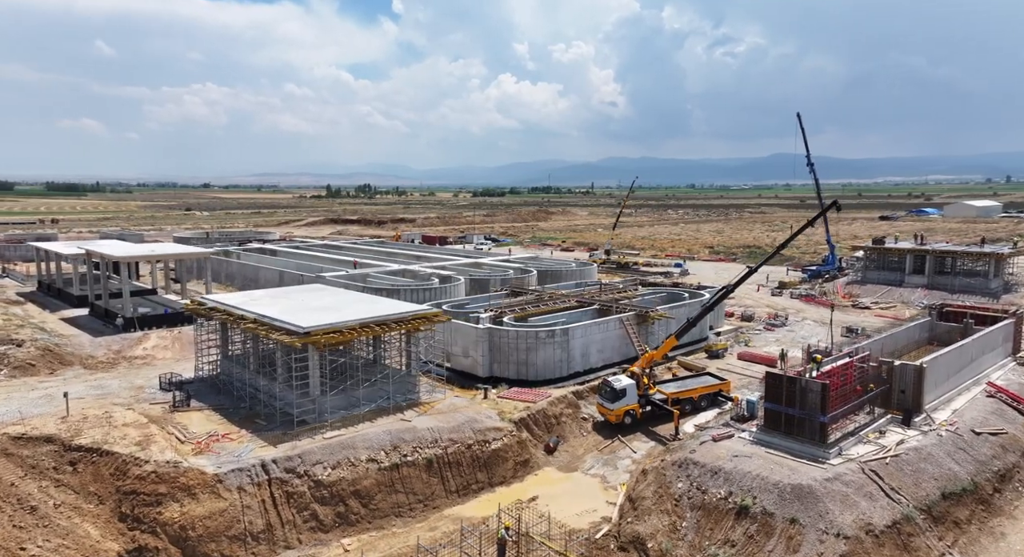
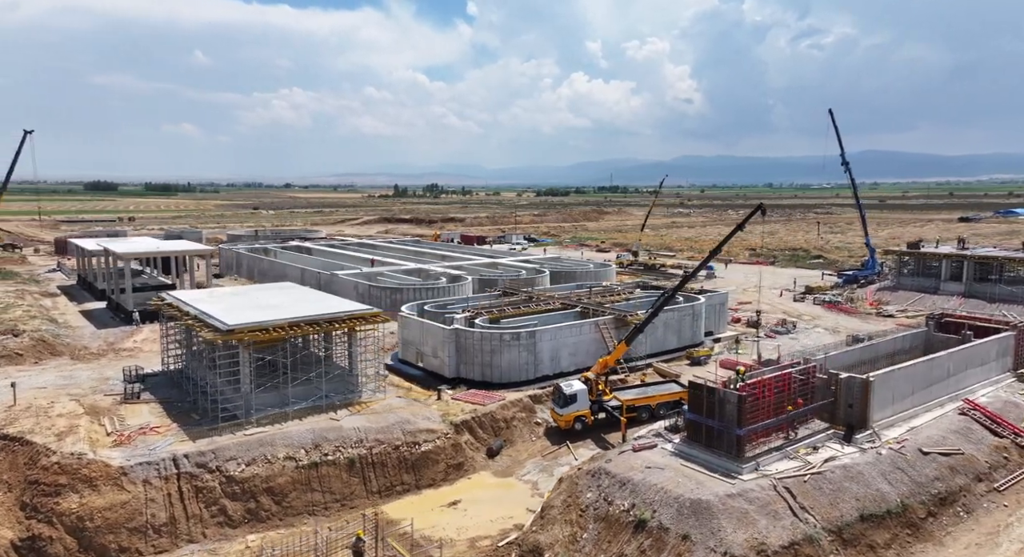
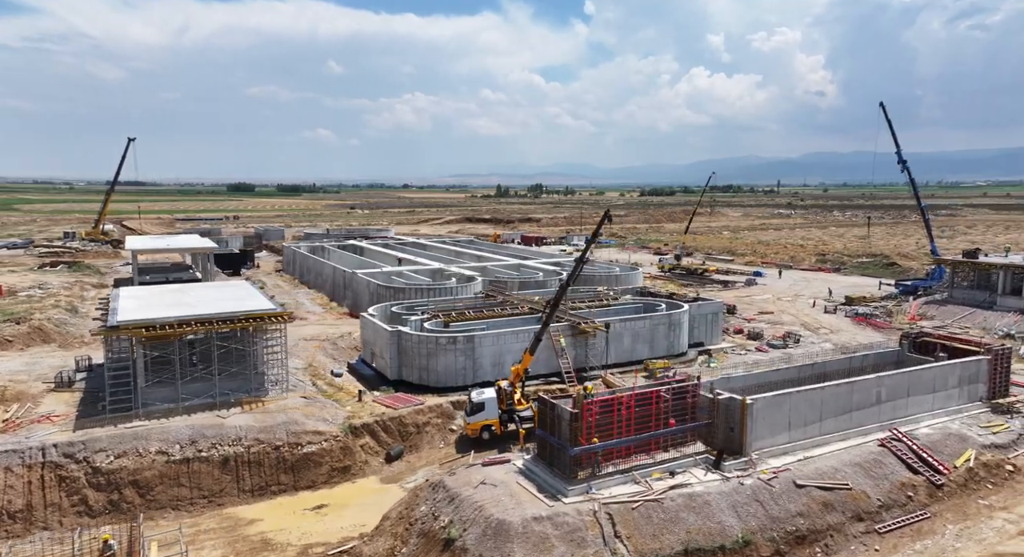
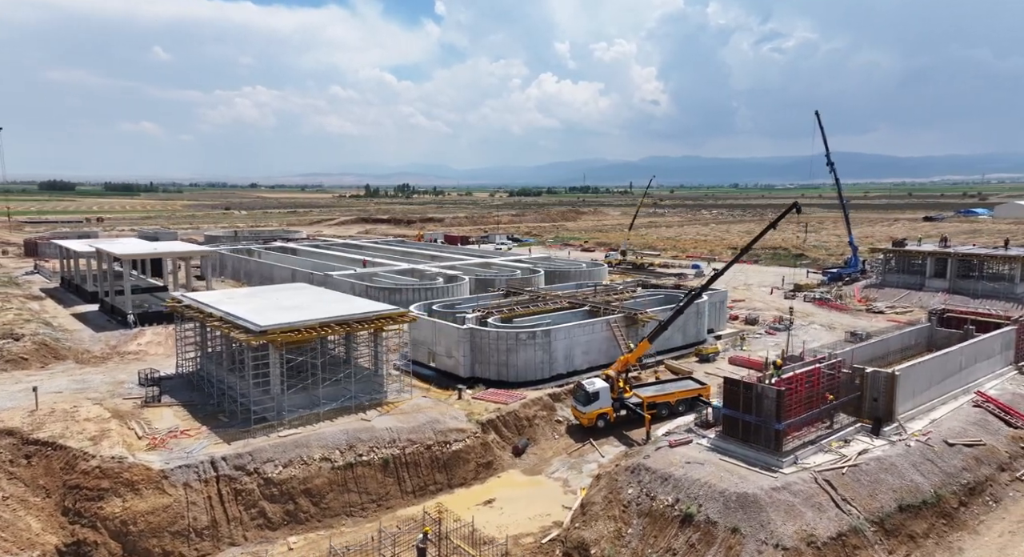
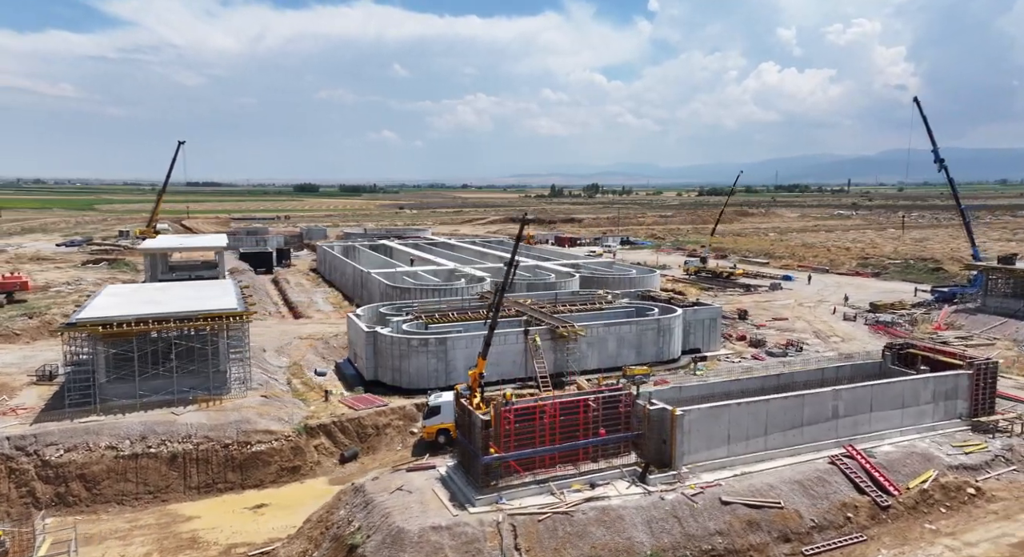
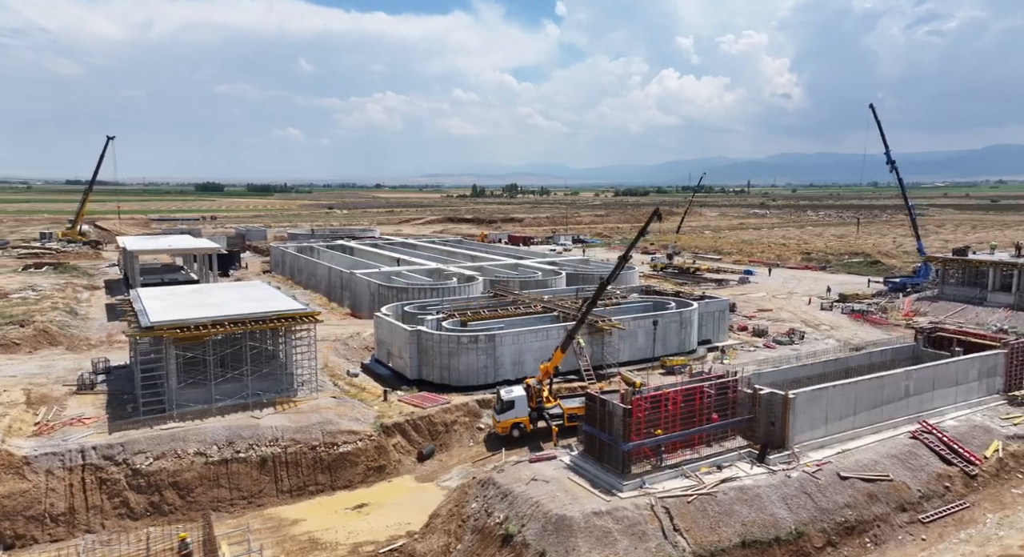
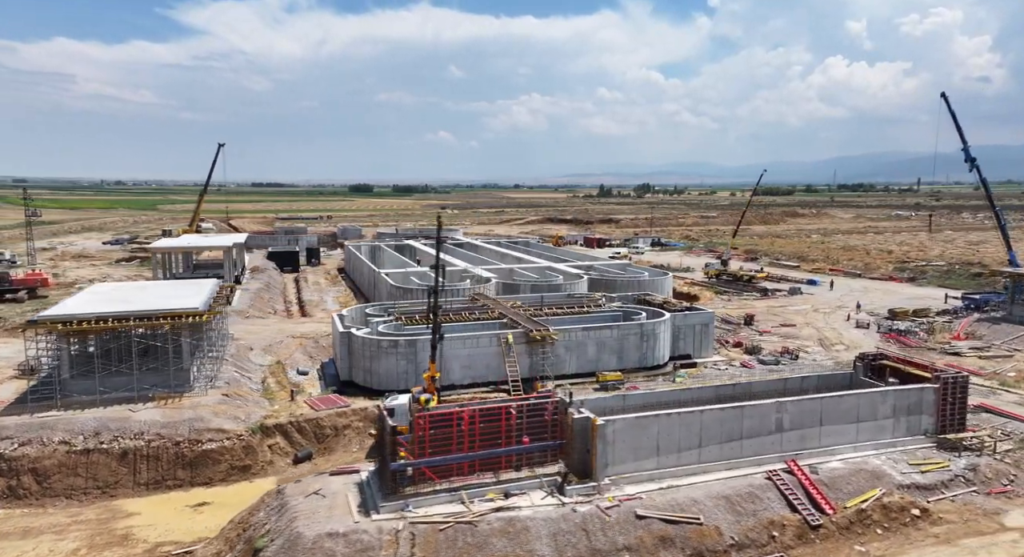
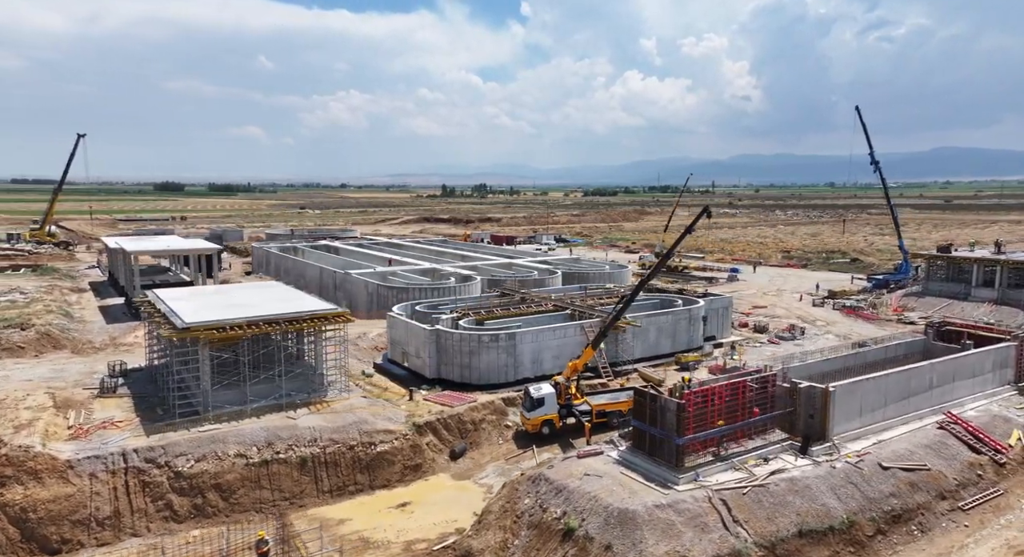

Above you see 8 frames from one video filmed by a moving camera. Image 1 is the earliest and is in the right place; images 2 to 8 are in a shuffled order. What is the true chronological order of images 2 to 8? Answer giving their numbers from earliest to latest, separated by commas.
4, 2, 8, 6, 3, 5, 7
